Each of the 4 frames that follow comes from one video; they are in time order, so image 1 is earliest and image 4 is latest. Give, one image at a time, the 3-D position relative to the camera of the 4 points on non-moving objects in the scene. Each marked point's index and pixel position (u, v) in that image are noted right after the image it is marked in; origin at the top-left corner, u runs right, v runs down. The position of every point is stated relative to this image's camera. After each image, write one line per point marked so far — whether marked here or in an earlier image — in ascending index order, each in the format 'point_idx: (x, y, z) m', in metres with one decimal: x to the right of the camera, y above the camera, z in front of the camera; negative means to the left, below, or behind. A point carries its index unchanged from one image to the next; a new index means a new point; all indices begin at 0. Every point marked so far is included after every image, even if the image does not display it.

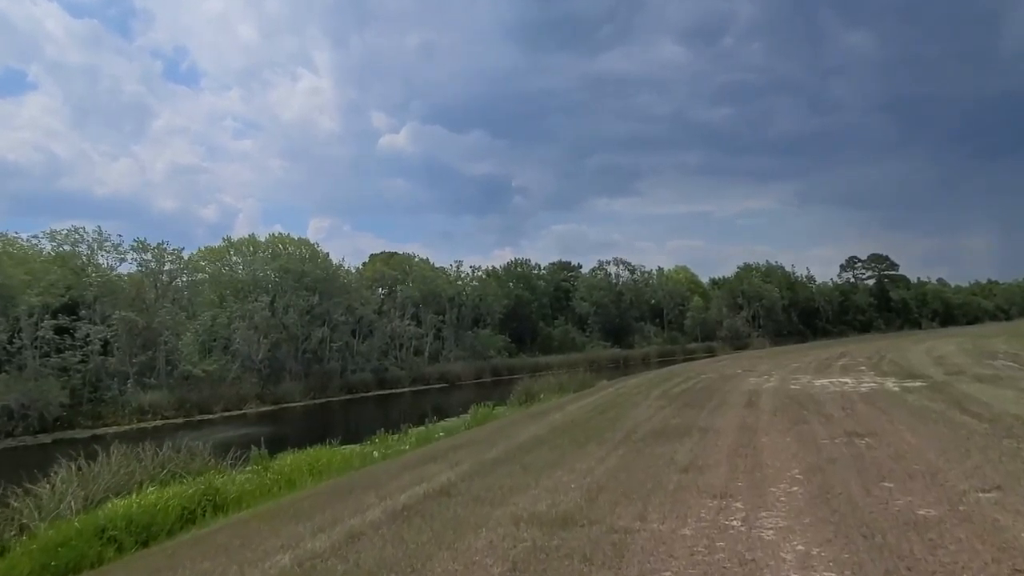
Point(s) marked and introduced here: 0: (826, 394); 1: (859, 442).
0: (+7.4, -2.5, +17.4) m
1: (+4.8, -2.1, +10.2) m
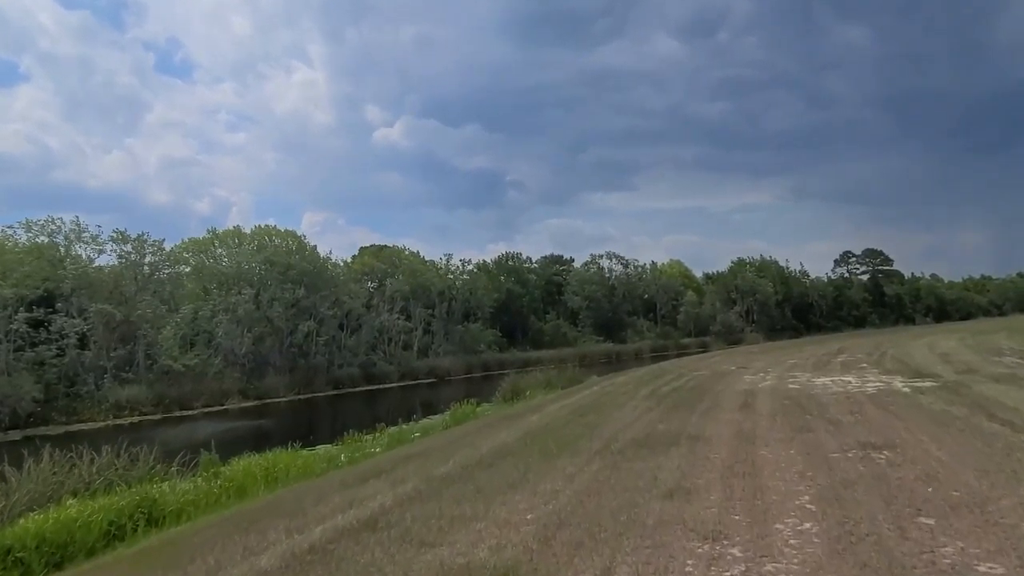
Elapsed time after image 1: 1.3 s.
0: (+6.8, -2.3, +15.9) m
1: (+4.3, -2.0, +8.6) m
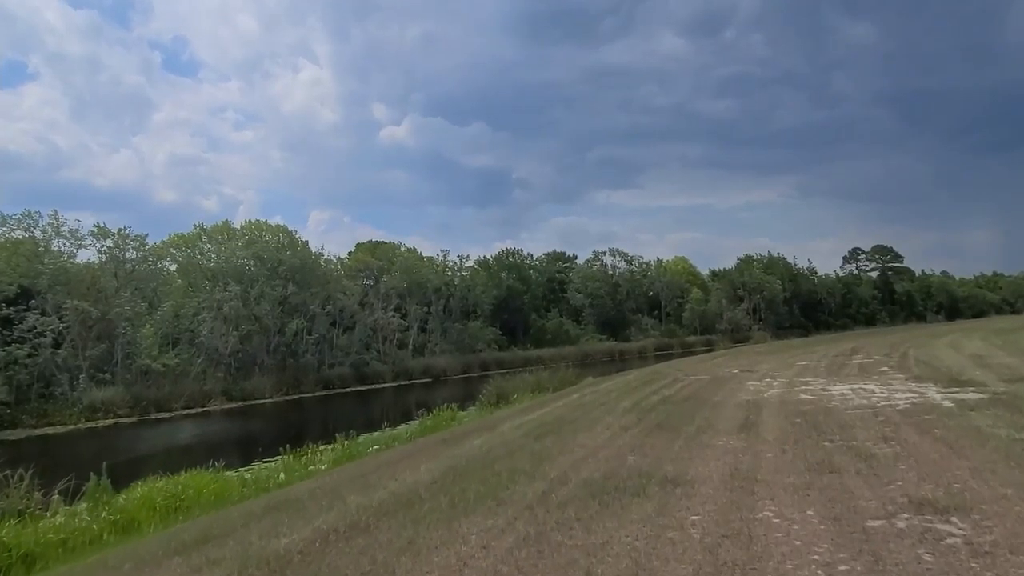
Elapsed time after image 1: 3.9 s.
0: (+5.8, -2.1, +12.7) m
1: (+3.2, -1.8, +5.5) m
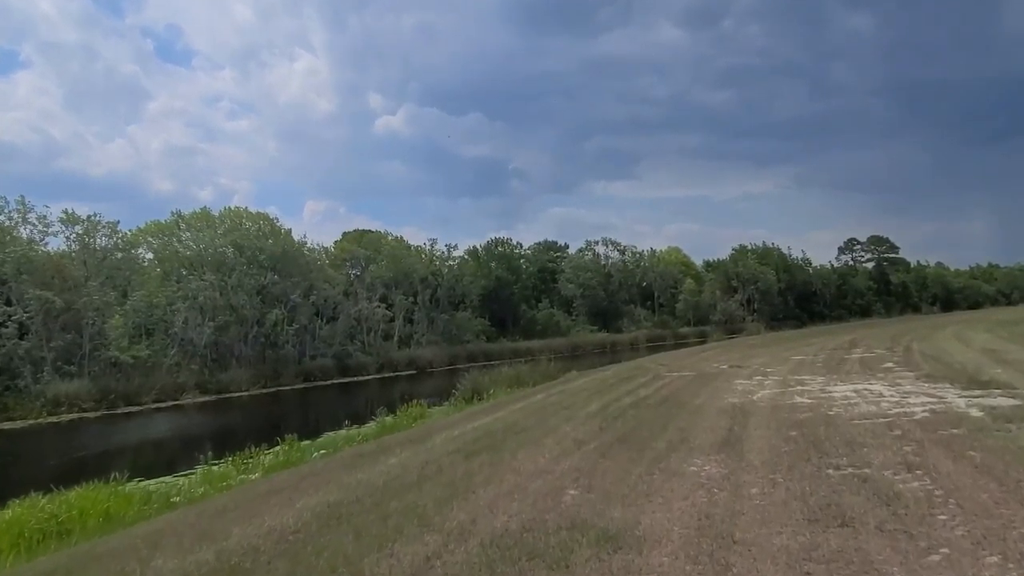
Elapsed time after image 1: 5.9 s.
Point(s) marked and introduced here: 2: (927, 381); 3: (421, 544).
0: (+4.8, -1.8, +10.3) m
1: (+2.3, -1.6, +3.1) m
2: (+8.5, -1.9, +15.1) m
3: (-0.7, -2.0, +5.7) m
